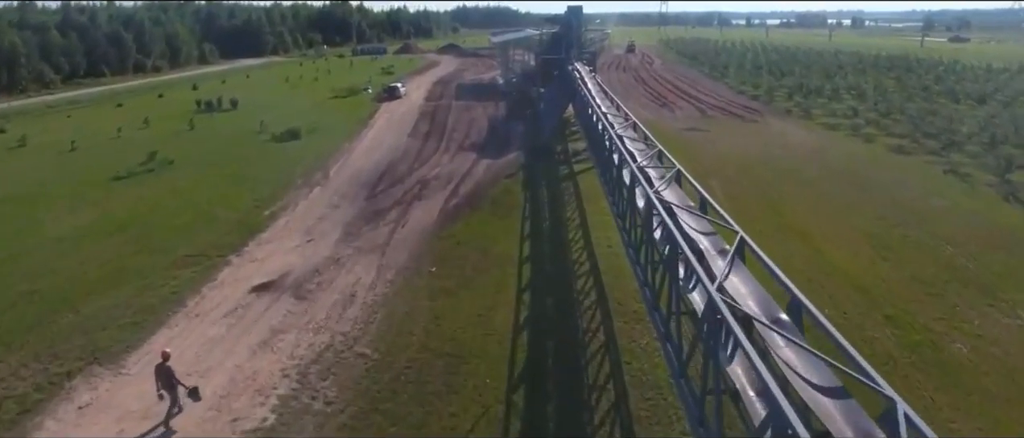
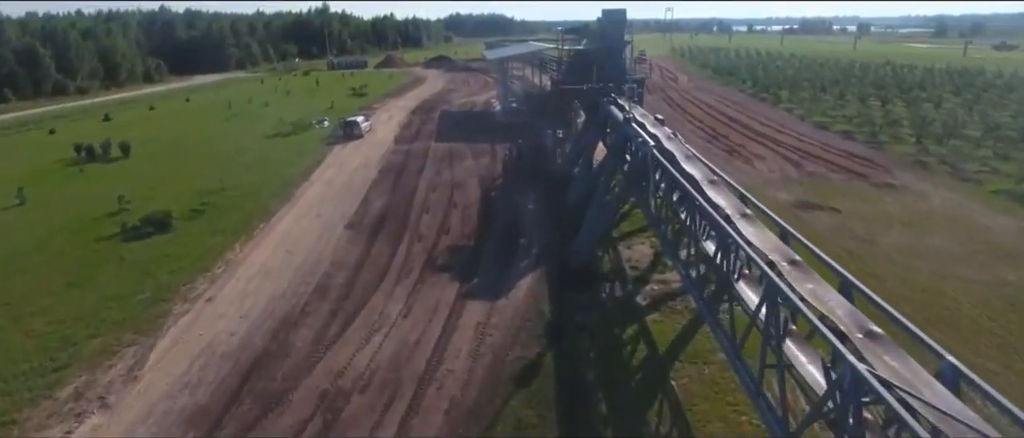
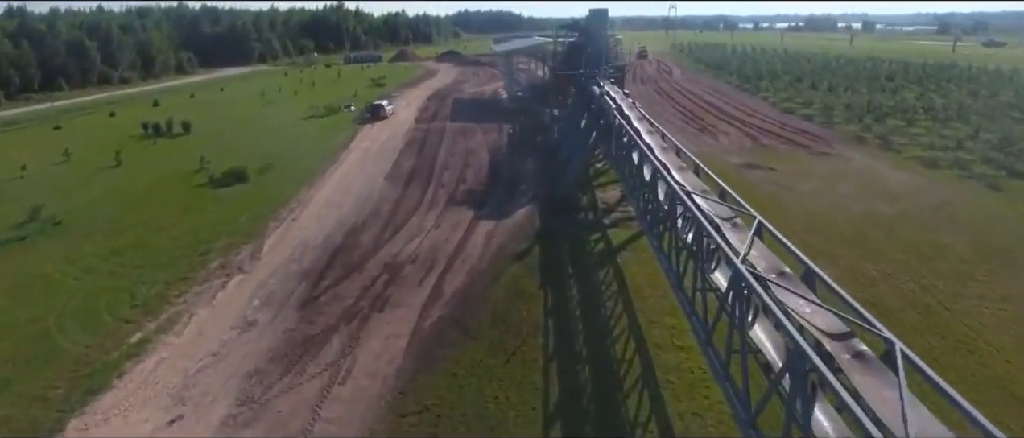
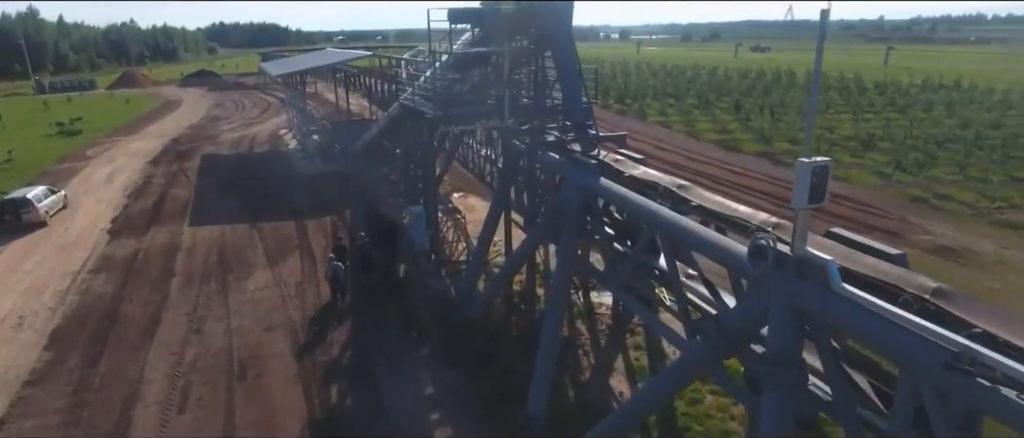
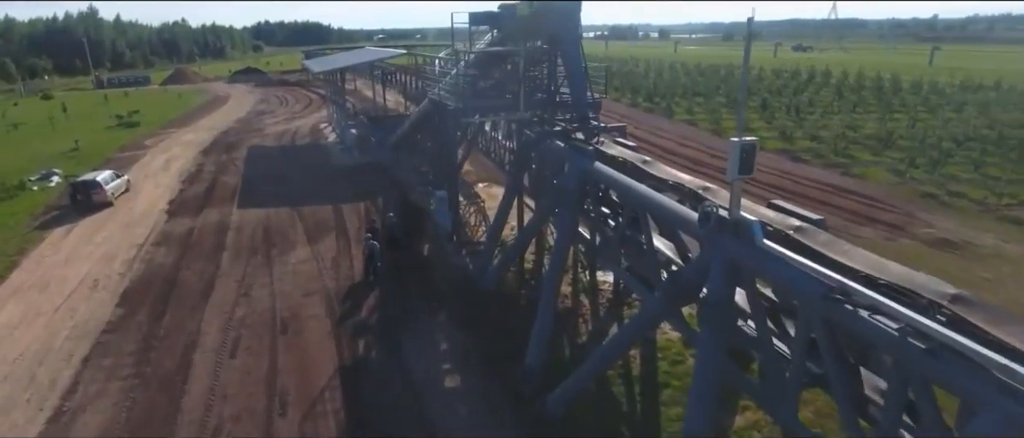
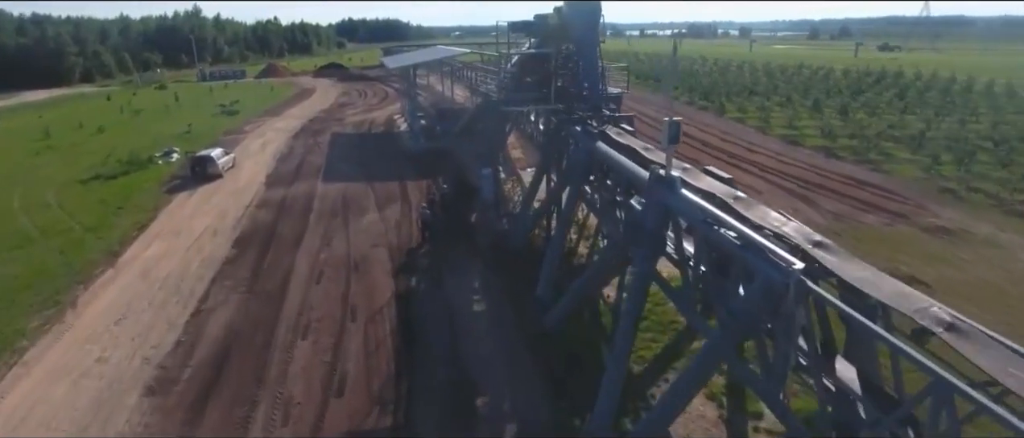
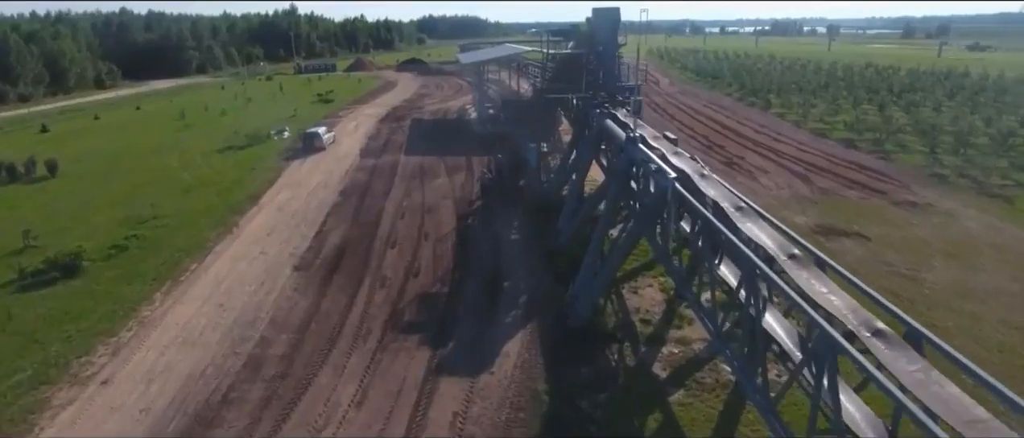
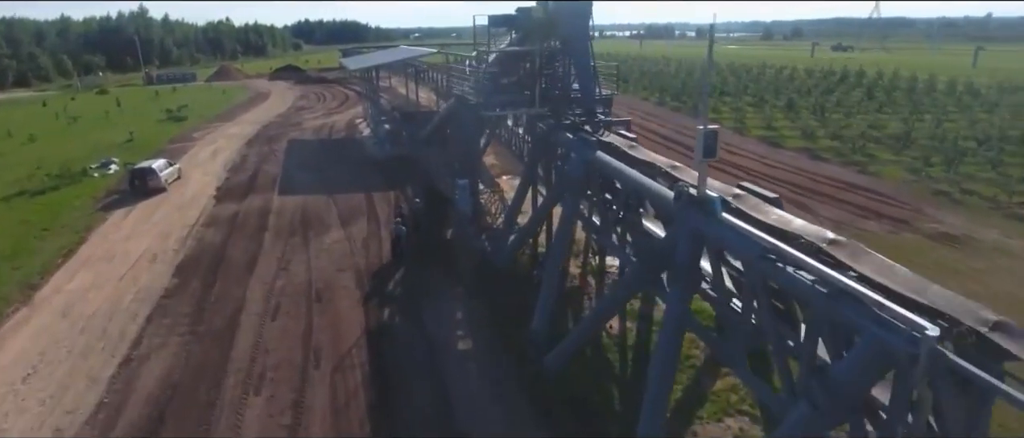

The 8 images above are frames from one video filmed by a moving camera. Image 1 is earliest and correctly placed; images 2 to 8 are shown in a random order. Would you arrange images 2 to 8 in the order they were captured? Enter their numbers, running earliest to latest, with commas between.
3, 2, 7, 6, 8, 5, 4
